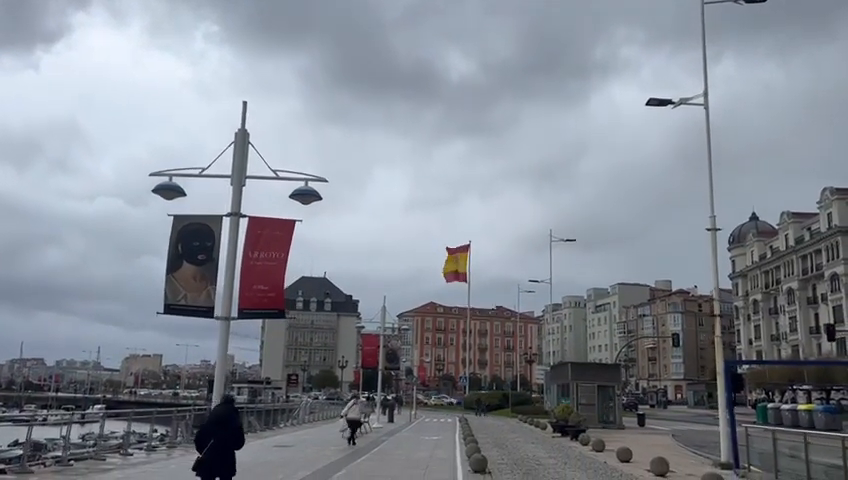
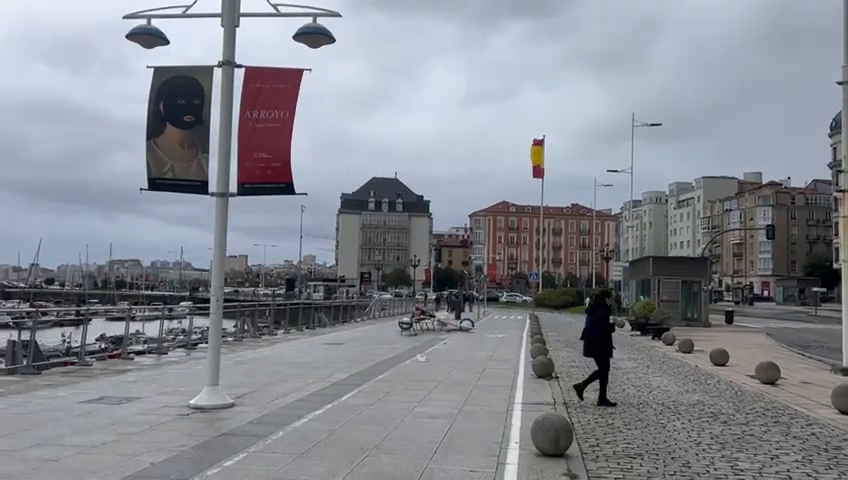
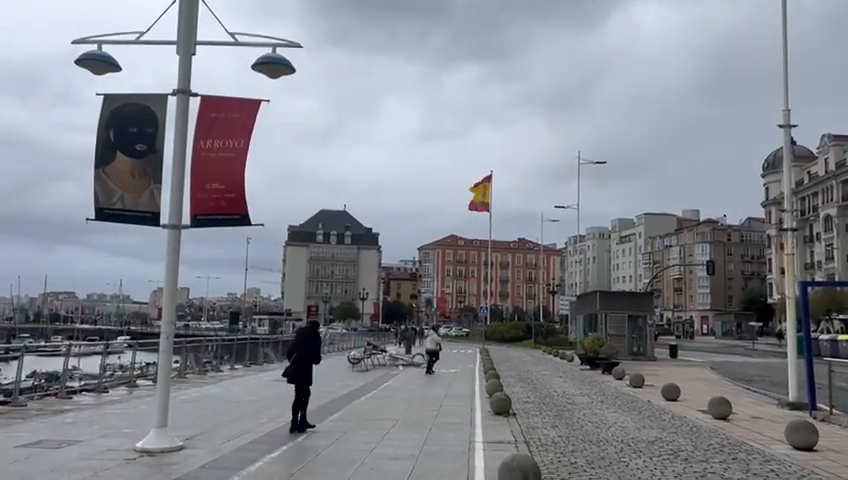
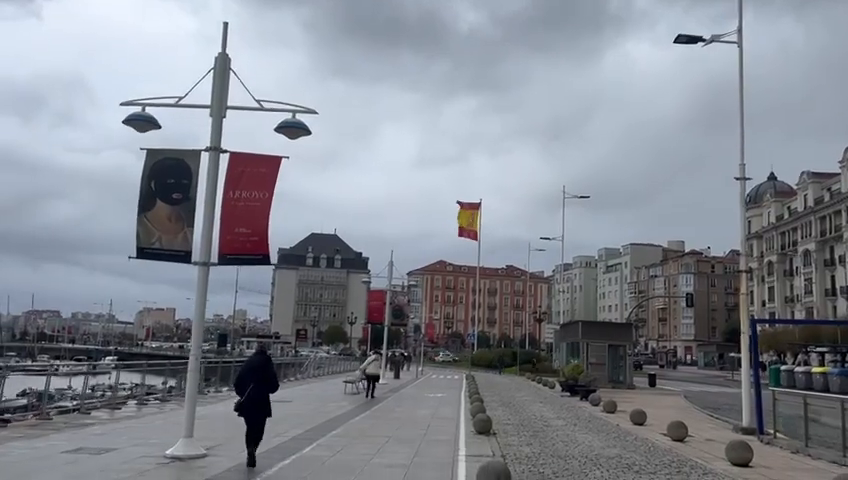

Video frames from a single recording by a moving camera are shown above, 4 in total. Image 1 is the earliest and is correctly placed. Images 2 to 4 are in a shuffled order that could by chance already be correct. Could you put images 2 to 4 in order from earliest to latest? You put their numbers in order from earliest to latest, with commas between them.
4, 3, 2
